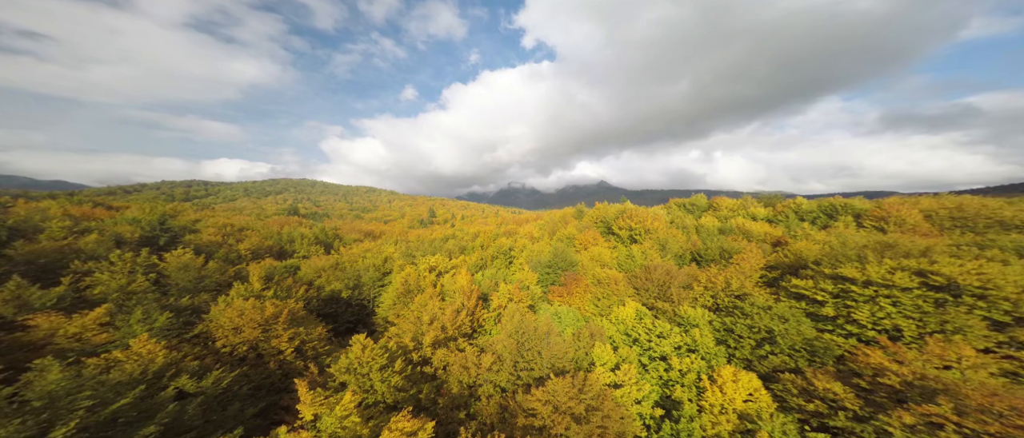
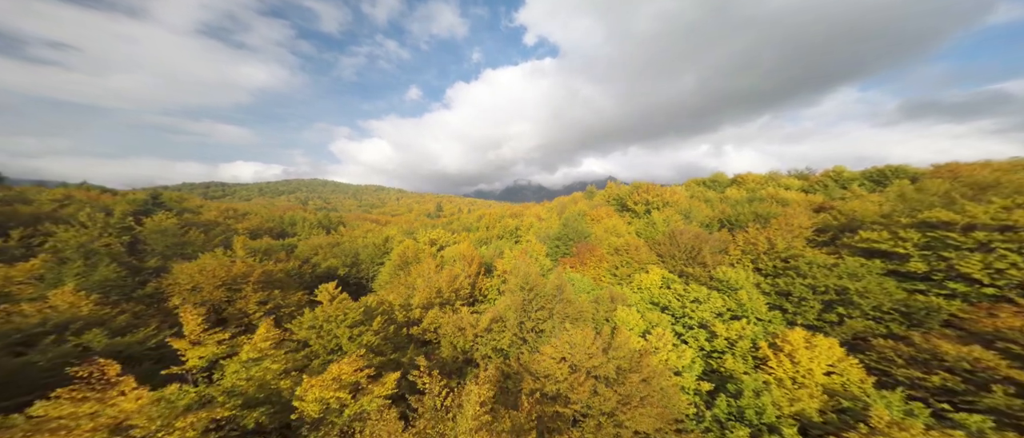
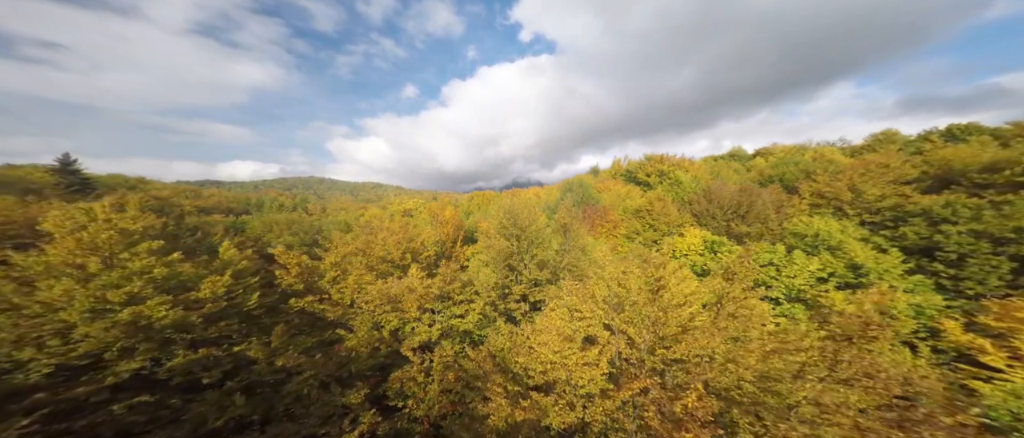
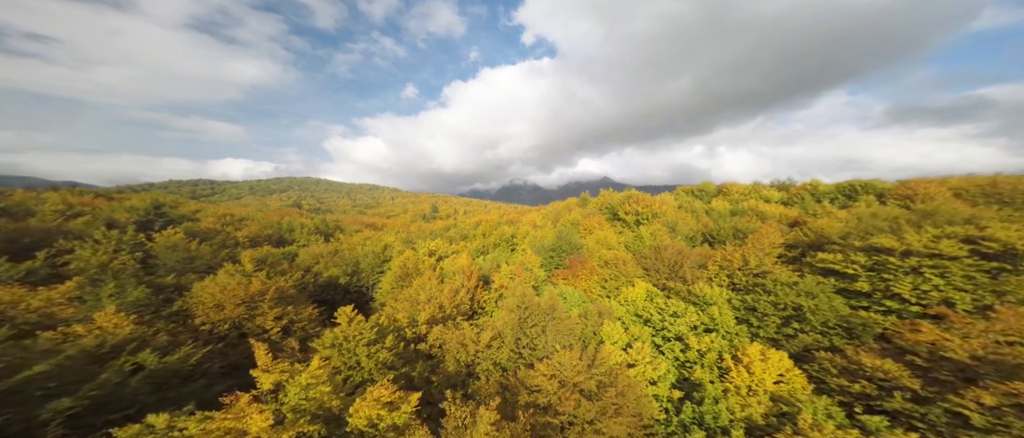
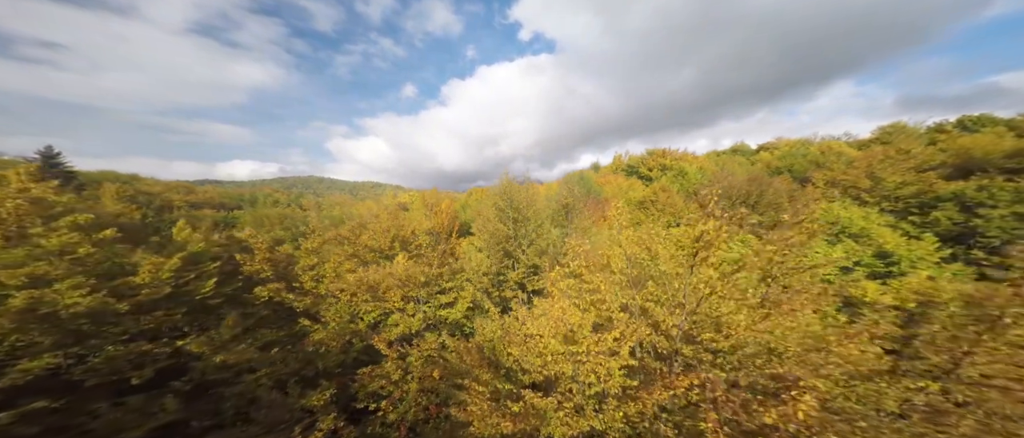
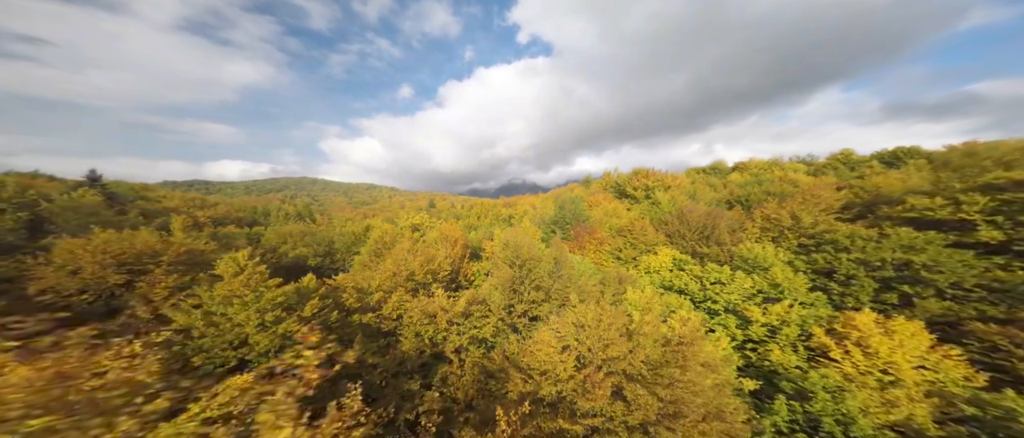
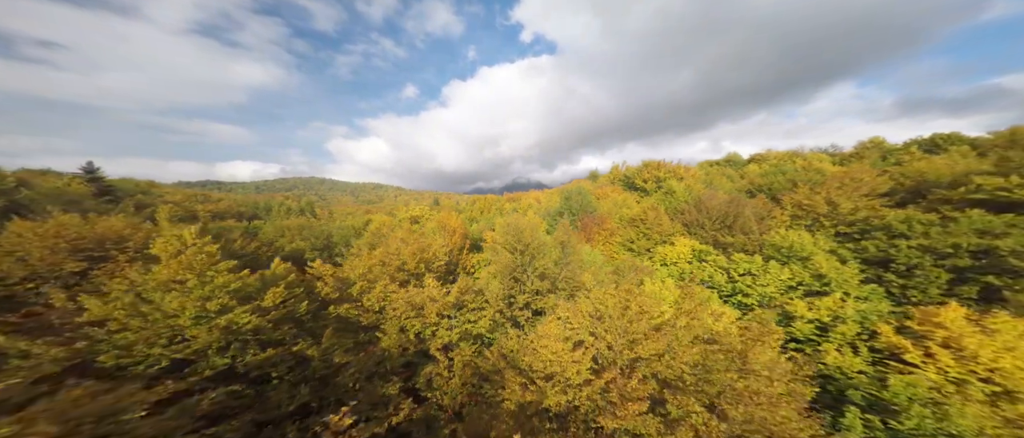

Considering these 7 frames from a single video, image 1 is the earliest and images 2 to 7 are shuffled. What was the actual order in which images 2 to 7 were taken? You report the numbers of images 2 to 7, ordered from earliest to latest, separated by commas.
4, 2, 6, 7, 3, 5
